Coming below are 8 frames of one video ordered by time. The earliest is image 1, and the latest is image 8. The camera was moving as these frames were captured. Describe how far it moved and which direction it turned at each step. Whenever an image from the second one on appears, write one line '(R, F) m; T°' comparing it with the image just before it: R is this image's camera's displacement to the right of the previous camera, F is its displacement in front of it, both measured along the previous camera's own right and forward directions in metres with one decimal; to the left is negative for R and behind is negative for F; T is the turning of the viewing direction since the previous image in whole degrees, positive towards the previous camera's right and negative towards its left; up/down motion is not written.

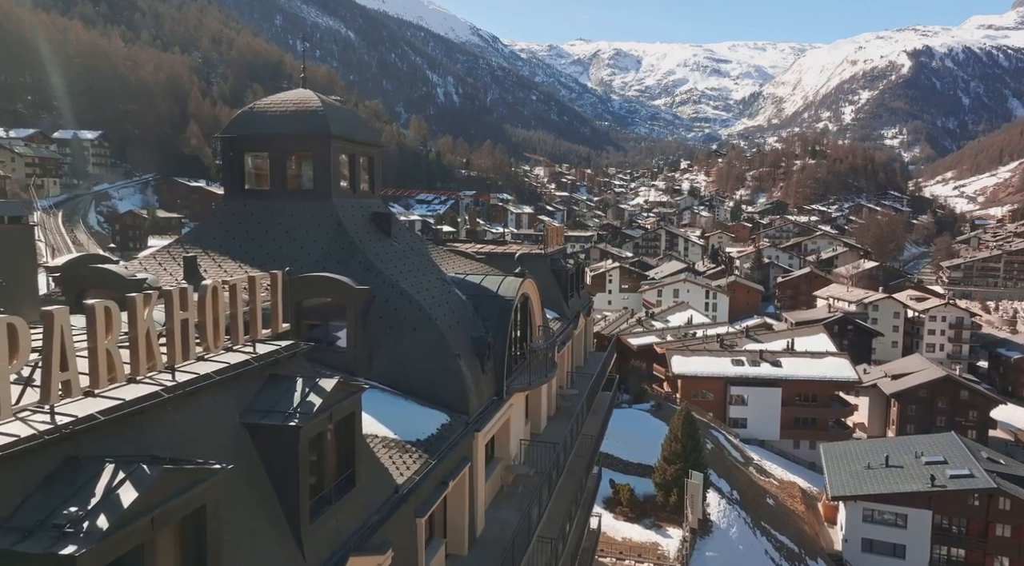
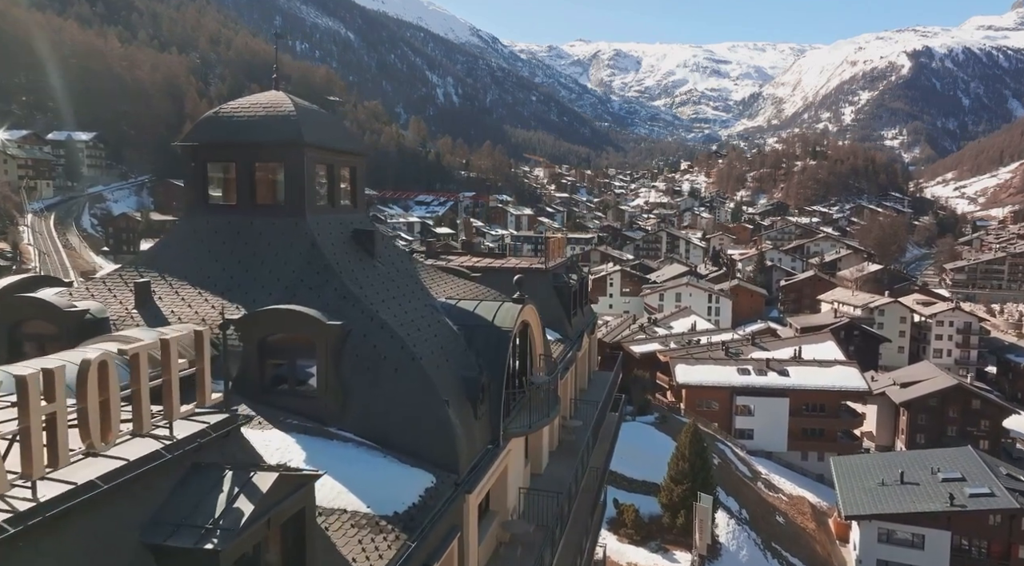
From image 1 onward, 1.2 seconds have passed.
(0.0, +0.9) m; 0°
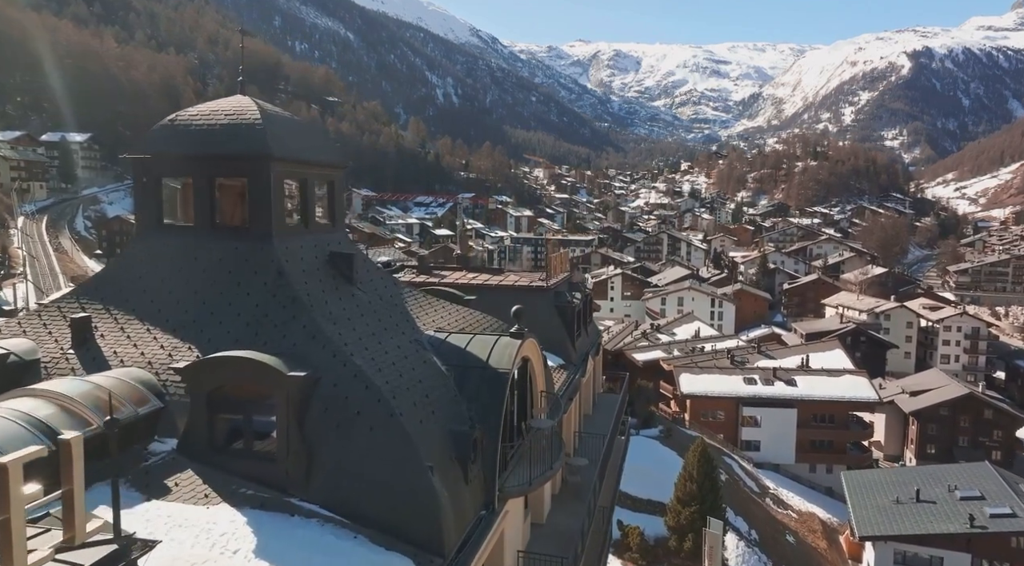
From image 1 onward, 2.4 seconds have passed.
(0.0, +0.8) m; 0°
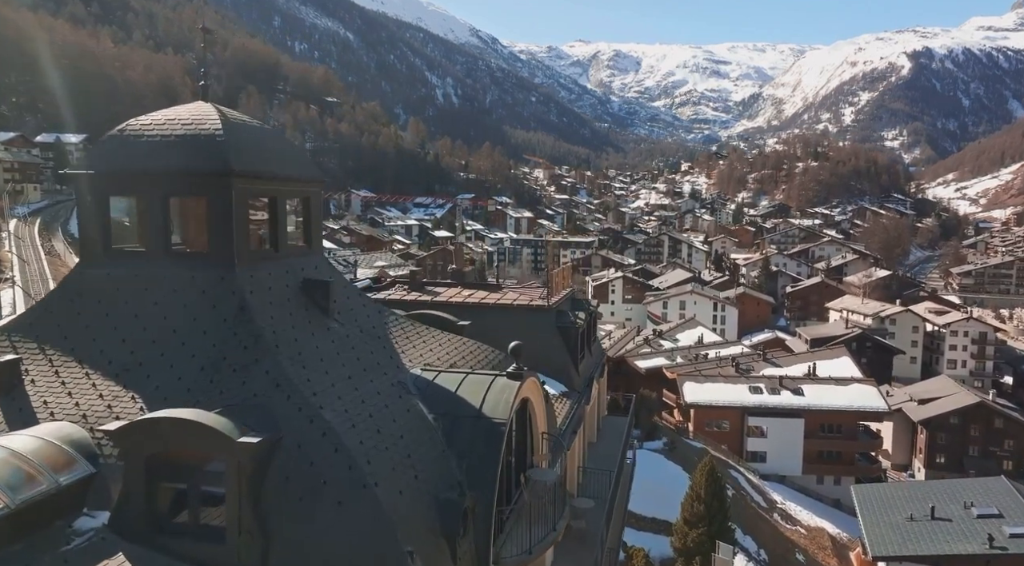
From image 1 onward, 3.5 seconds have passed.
(0.0, +0.7) m; 0°
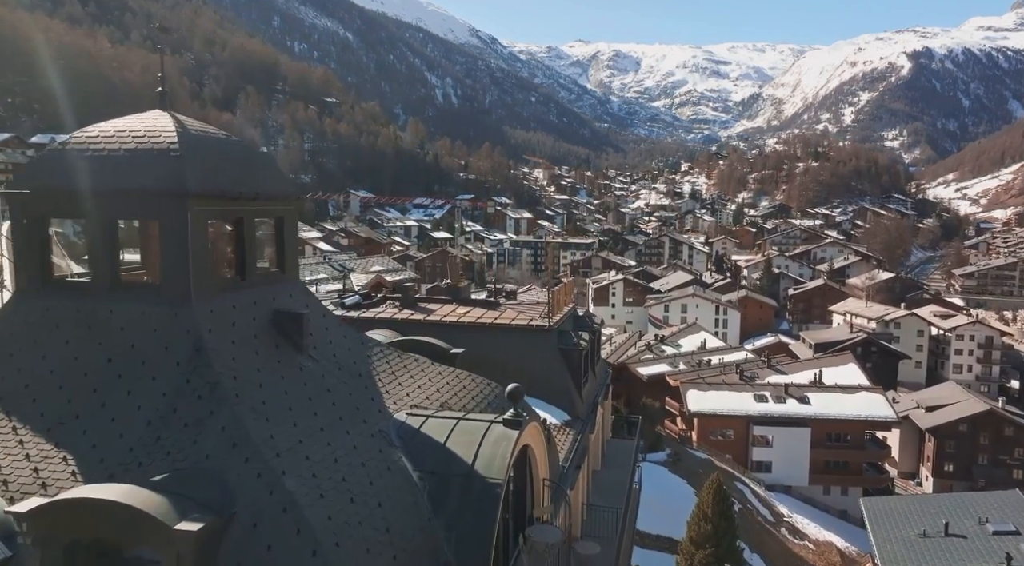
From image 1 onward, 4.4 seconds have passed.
(0.0, +0.6) m; 0°
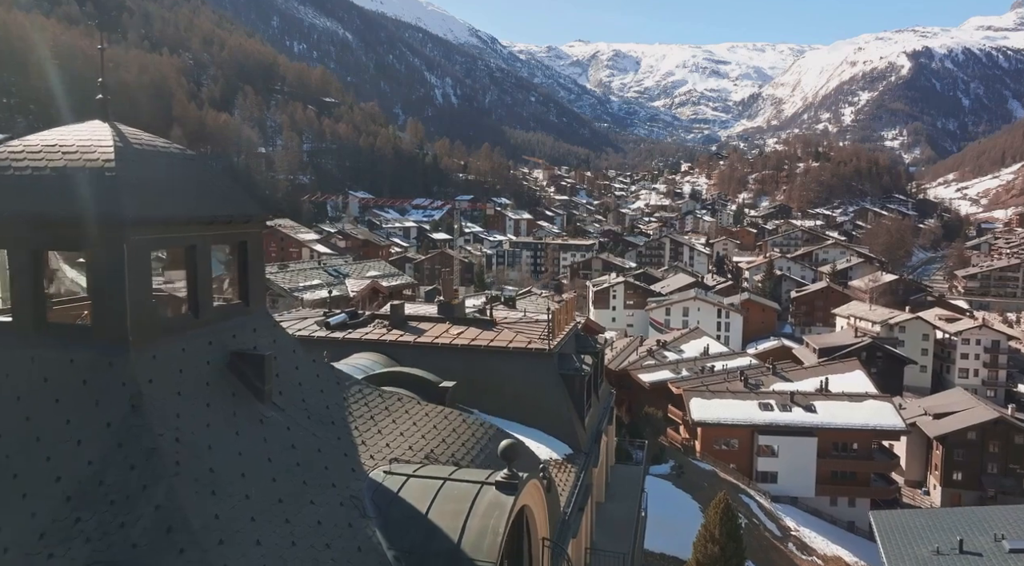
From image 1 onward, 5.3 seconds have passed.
(0.0, +0.6) m; 0°
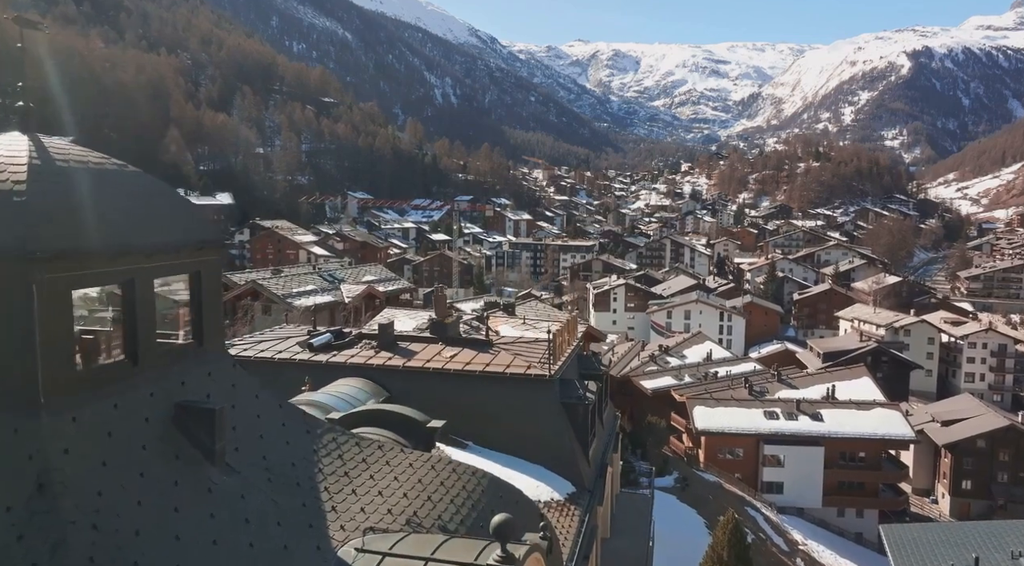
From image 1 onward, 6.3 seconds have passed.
(0.0, +0.6) m; 0°
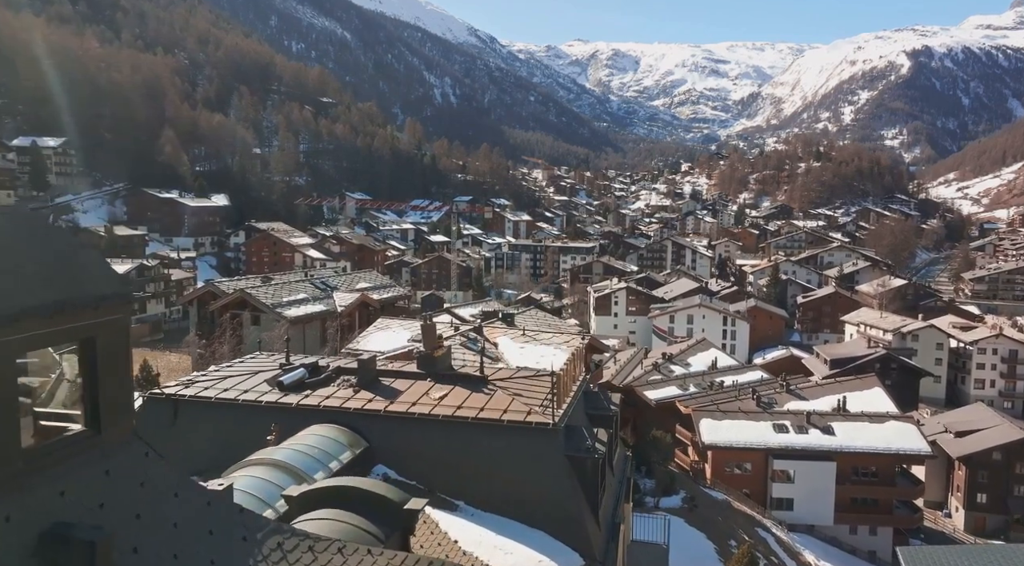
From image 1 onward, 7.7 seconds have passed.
(0.0, +1.0) m; 0°
